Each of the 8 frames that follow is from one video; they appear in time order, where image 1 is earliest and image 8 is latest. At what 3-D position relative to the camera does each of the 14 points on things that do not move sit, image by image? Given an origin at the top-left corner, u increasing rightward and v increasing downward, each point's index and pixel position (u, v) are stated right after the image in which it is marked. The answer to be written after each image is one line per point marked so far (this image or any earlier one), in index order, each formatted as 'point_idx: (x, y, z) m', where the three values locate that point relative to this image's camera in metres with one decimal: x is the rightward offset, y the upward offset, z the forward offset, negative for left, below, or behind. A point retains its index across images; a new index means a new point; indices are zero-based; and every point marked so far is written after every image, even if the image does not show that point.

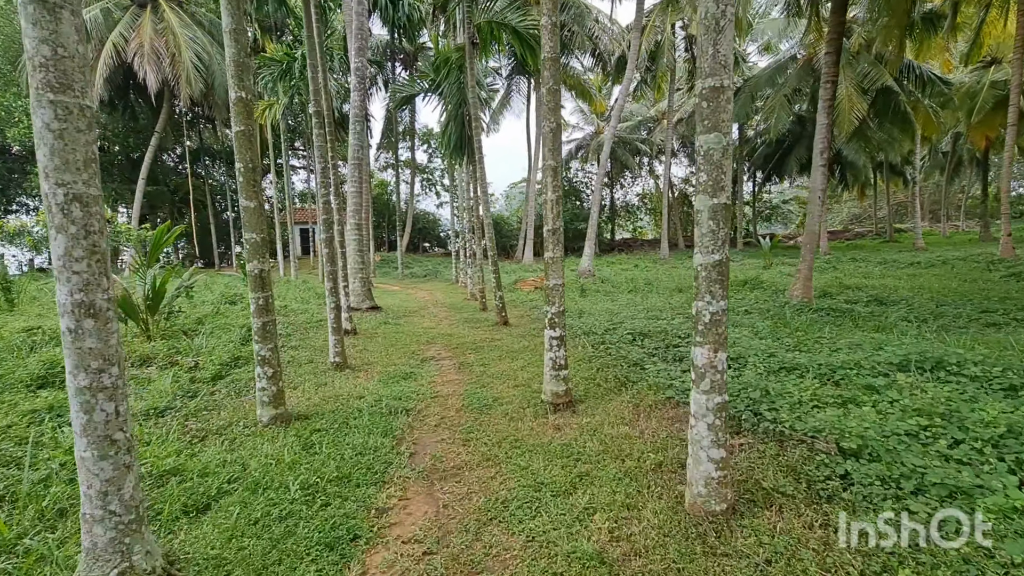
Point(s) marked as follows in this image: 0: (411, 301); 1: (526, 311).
0: (-2.8, -0.4, +13.7) m
1: (+0.3, -0.5, +10.4) m
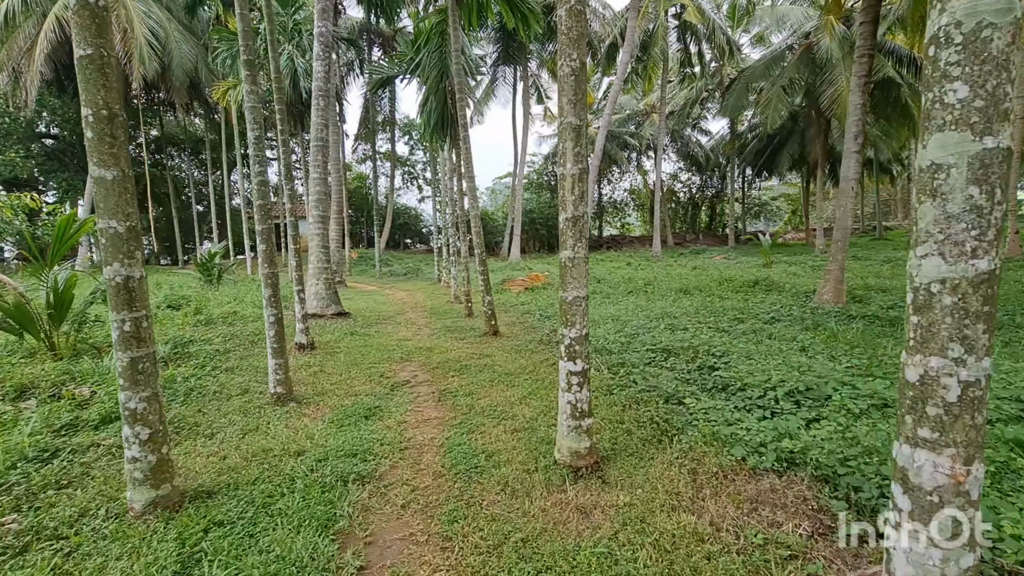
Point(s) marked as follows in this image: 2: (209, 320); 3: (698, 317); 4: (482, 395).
0: (-3.1, -0.4, +12.2) m
1: (+0.1, -0.5, +9.0) m
2: (-5.0, -0.5, +8.2) m
3: (+3.0, -0.5, +7.9) m
4: (-0.3, -1.1, +4.9) m
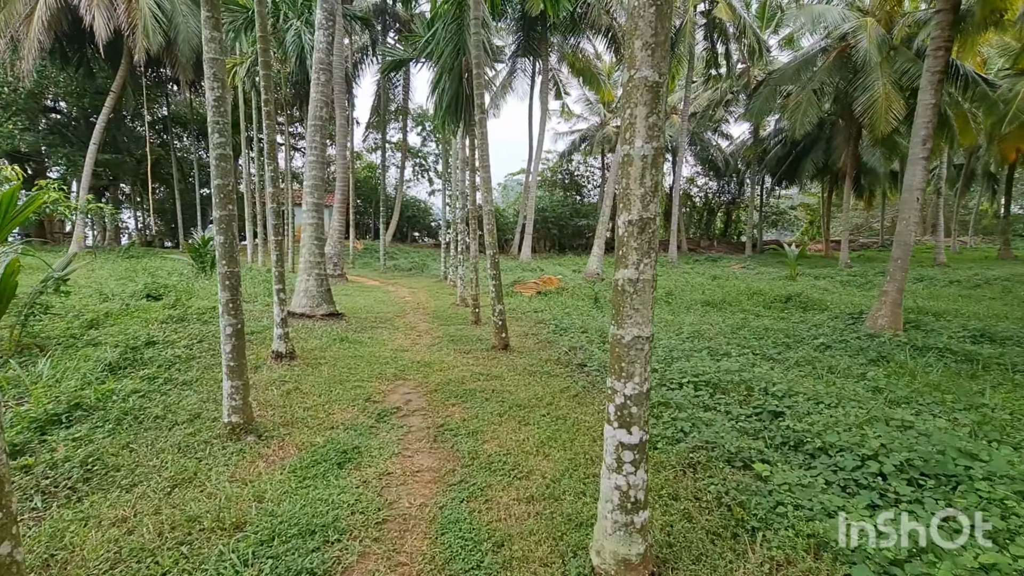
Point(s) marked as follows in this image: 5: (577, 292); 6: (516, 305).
0: (-2.8, -0.3, +11.3) m
1: (+0.3, -0.7, +8.0) m
2: (-4.9, -0.4, +7.3) m
3: (+3.2, -0.7, +6.9) m
4: (-0.2, -1.2, +3.9) m
5: (+1.7, -0.1, +13.1) m
6: (+0.1, -0.4, +10.4) m
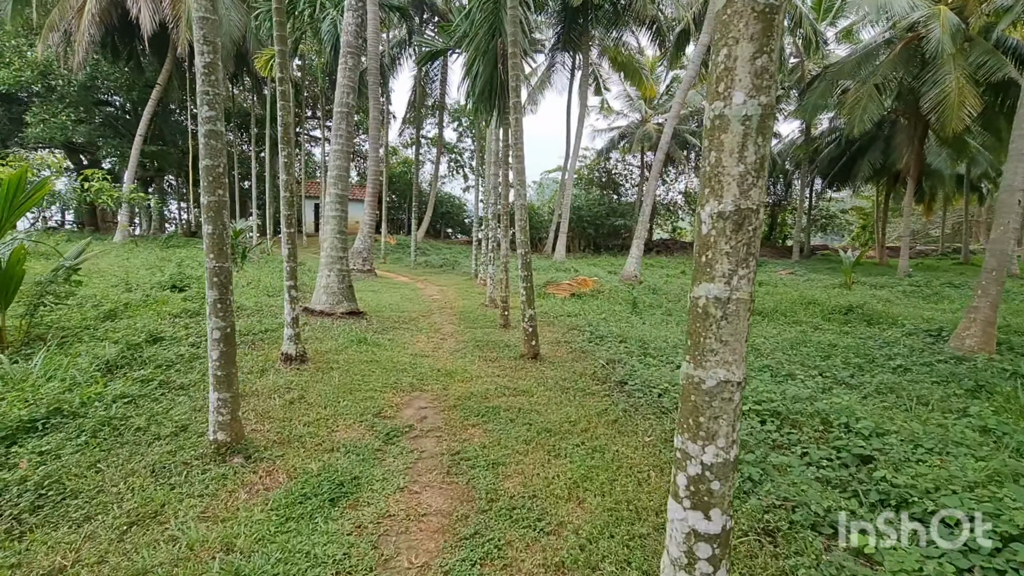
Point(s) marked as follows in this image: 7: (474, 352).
0: (-2.1, -0.3, +10.8) m
1: (+0.8, -0.7, +7.4) m
2: (-4.4, -0.3, +7.0) m
3: (+3.5, -0.9, +6.1) m
4: (0.0, -1.2, +3.3) m
5: (+2.5, -0.2, +12.3) m
6: (+0.7, -0.4, +9.7) m
7: (-0.5, -0.8, +6.3) m
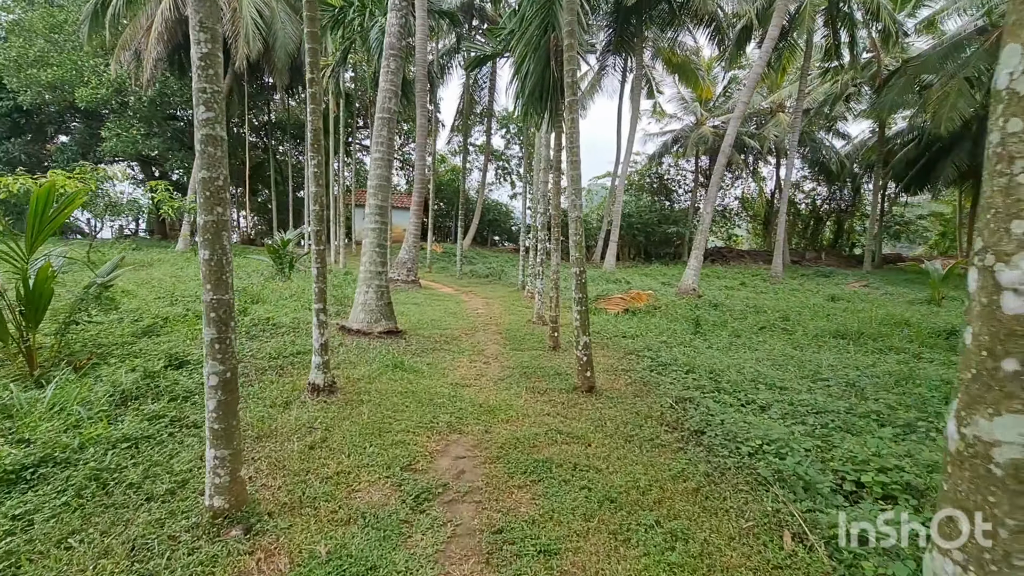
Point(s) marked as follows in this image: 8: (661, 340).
0: (-1.1, -0.6, +10.3) m
1: (+1.5, -1.0, +6.6) m
2: (-3.8, -0.5, +6.7) m
3: (+4.1, -1.1, +5.0) m
4: (+0.3, -1.4, +2.6) m
5: (+3.6, -0.5, +11.3) m
6: (+1.6, -0.7, +8.9) m
7: (+0.1, -1.1, +5.6) m
8: (+2.3, -0.8, +7.8) m
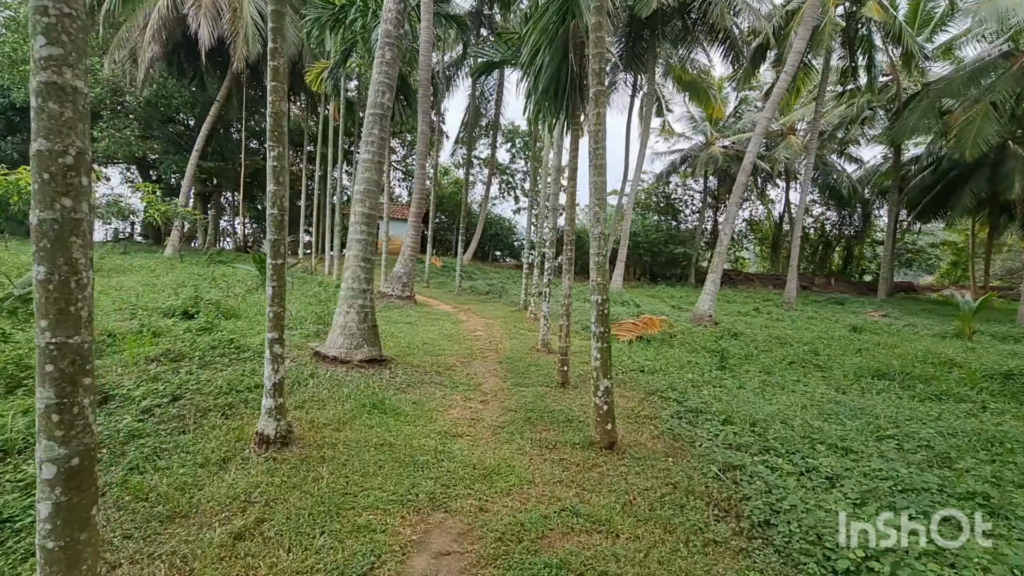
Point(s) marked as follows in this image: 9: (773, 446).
0: (-1.1, -0.9, +9.3) m
1: (+1.5, -1.3, +5.6) m
2: (-3.7, -0.7, +5.7) m
3: (+4.1, -1.5, +4.0) m
4: (+0.3, -1.6, +1.6) m
5: (+3.7, -1.1, +10.3) m
6: (+1.7, -1.1, +7.9) m
7: (+0.1, -1.3, +4.6) m
8: (+2.4, -1.2, +6.8) m
9: (+2.4, -1.4, +4.5) m
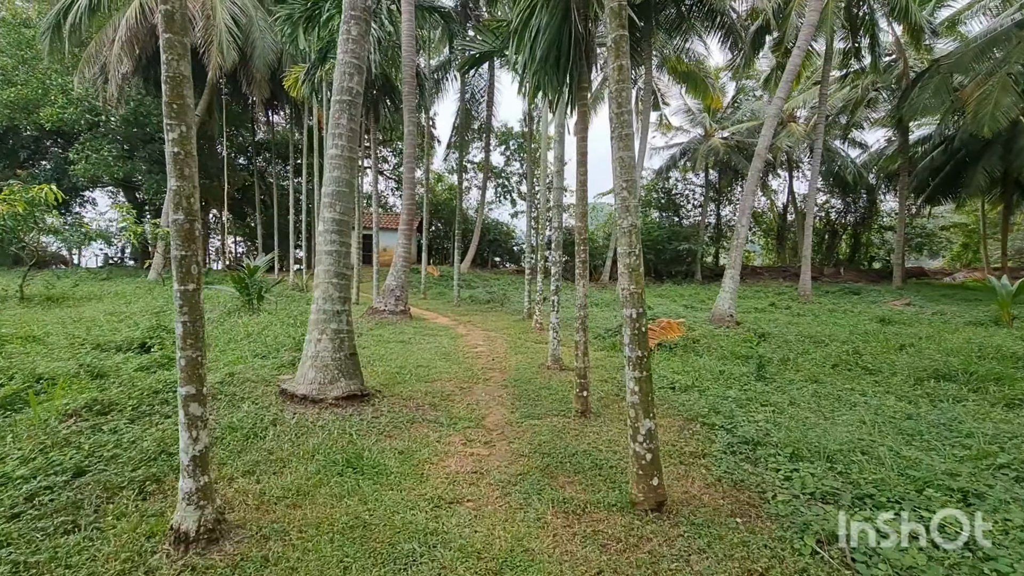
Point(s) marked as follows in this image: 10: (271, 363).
0: (-1.0, -1.1, +8.2) m
1: (+1.6, -1.4, +4.5) m
2: (-3.6, -1.0, +4.7) m
3: (+4.2, -1.4, +2.9) m
4: (+0.4, -1.7, +0.5) m
5: (+3.8, -1.0, +9.3) m
6: (+1.7, -1.2, +6.8) m
7: (+0.2, -1.4, +3.6) m
8: (+2.5, -1.2, +5.8) m
9: (+2.5, -1.4, +3.4) m
10: (-3.2, -1.0, +6.6) m
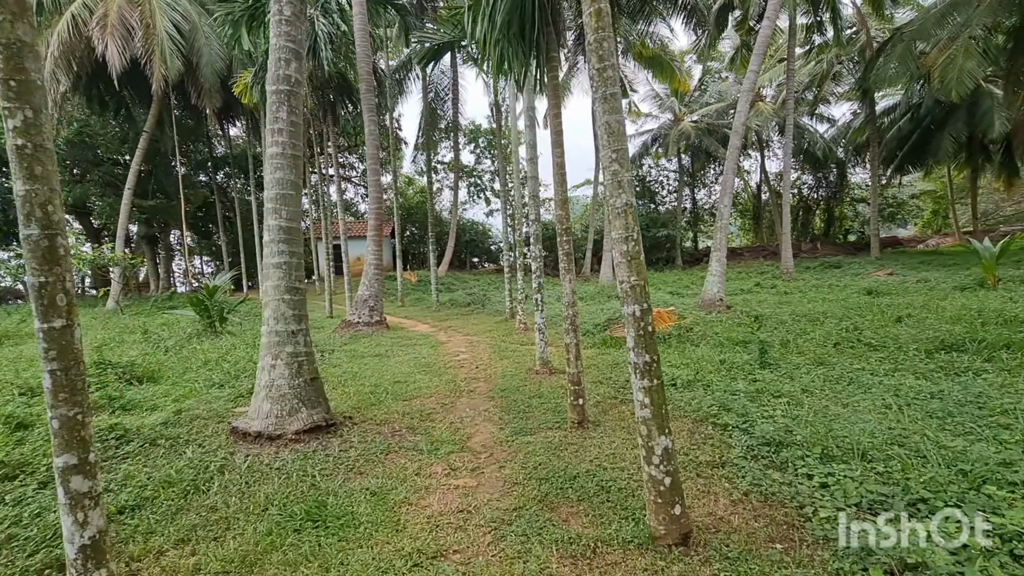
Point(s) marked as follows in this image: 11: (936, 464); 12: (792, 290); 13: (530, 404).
0: (-1.2, -1.2, +7.6) m
1: (+1.5, -1.2, +4.0) m
2: (-3.7, -1.3, +3.9) m
3: (+4.2, -1.1, +2.5) m
4: (+0.5, -1.6, -0.1) m
5: (+3.5, -0.8, +8.8) m
6: (+1.6, -1.1, +6.3) m
7: (+0.2, -1.4, +3.0) m
8: (+2.3, -1.1, +5.3) m
9: (+2.4, -1.2, +2.9) m
10: (-3.4, -1.3, +5.9) m
11: (+2.8, -1.2, +3.3) m
12: (+8.7, 0.0, +15.2) m
13: (+0.2, -1.3, +5.3) m
